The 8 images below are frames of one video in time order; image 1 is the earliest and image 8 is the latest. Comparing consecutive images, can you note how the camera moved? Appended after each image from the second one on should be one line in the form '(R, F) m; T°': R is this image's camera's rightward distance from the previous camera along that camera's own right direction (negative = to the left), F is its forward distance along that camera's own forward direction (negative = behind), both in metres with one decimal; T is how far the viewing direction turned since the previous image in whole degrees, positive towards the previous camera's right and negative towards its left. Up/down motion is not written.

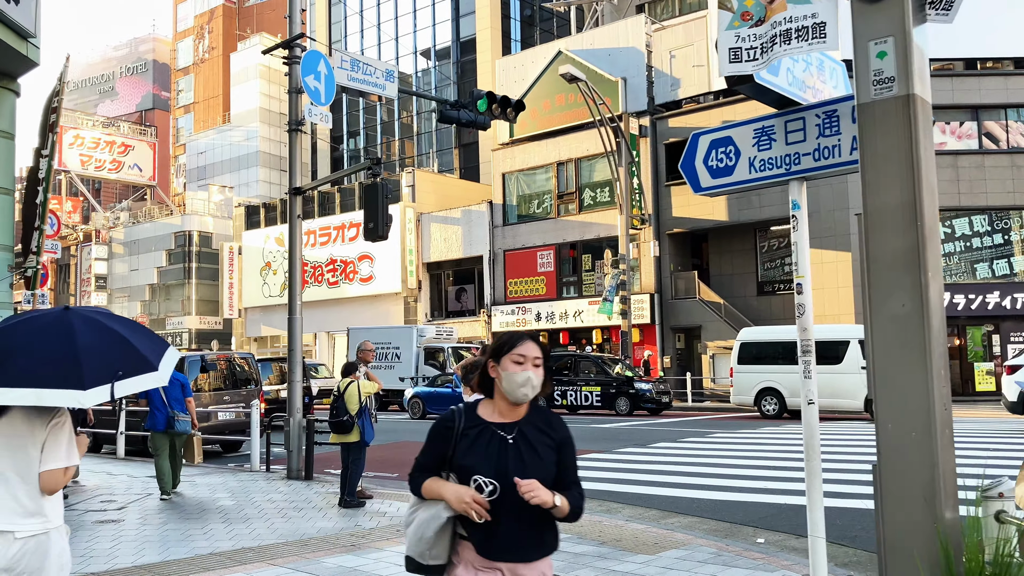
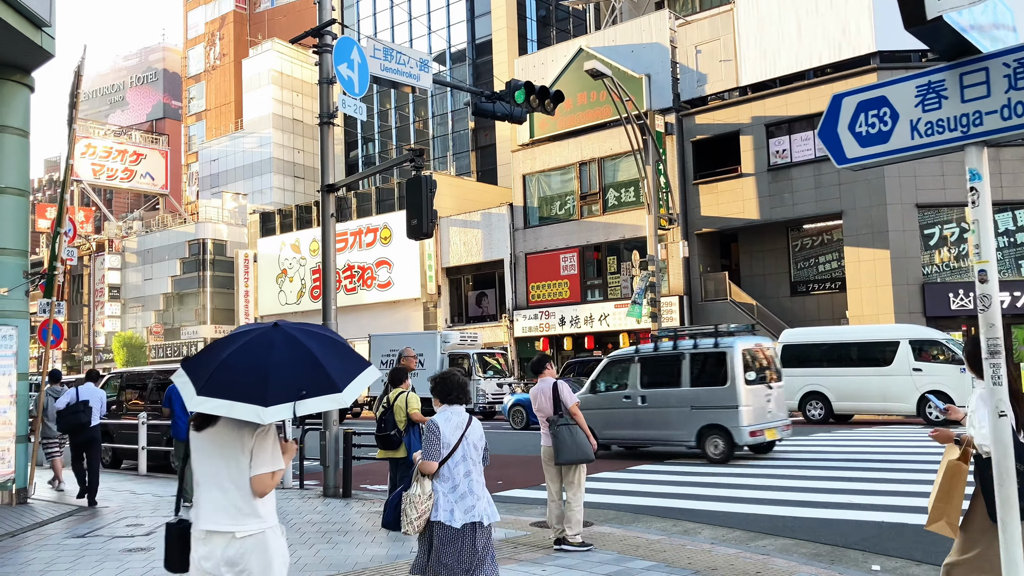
(-0.5, +0.8) m; -1°
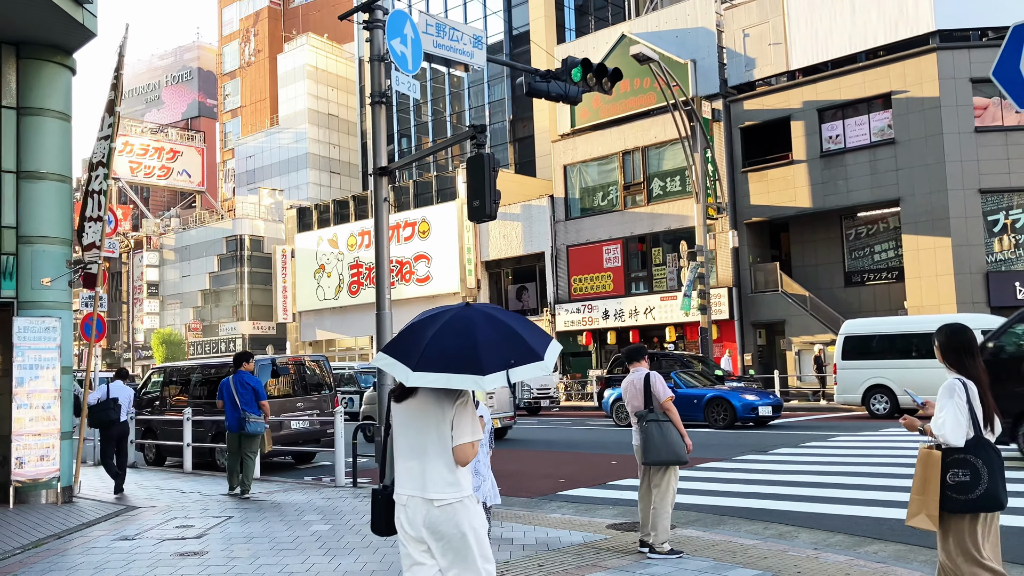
(-0.4, +0.6) m; -2°
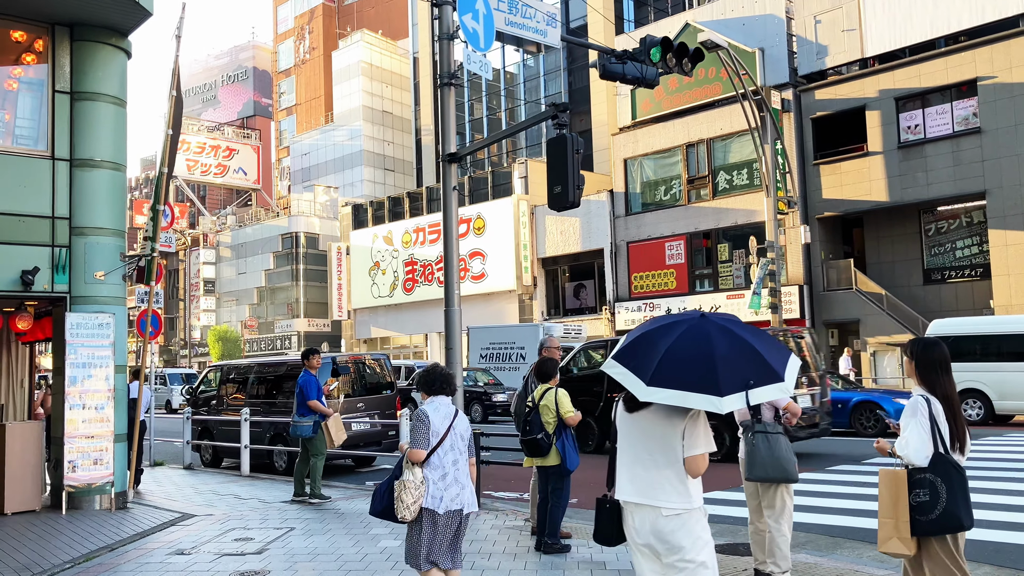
(-0.3, +0.8) m; -3°
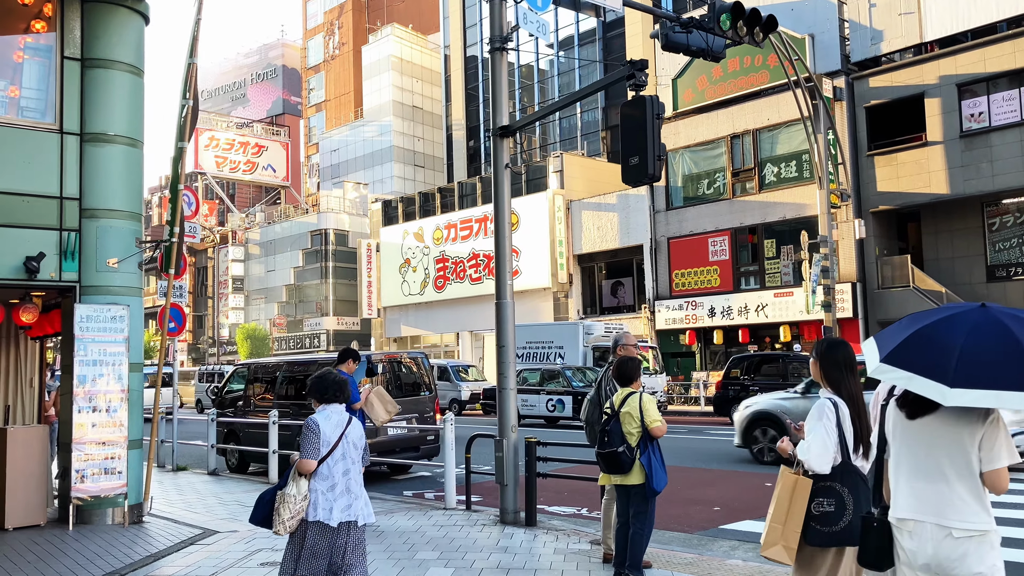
(-0.3, +1.1) m; -2°
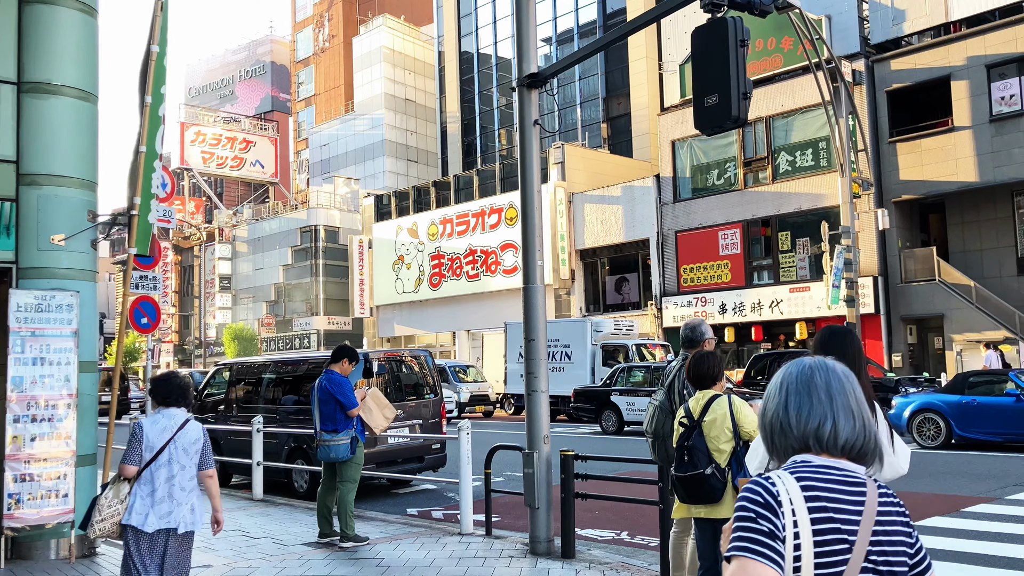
(-0.3, +1.4) m; +1°
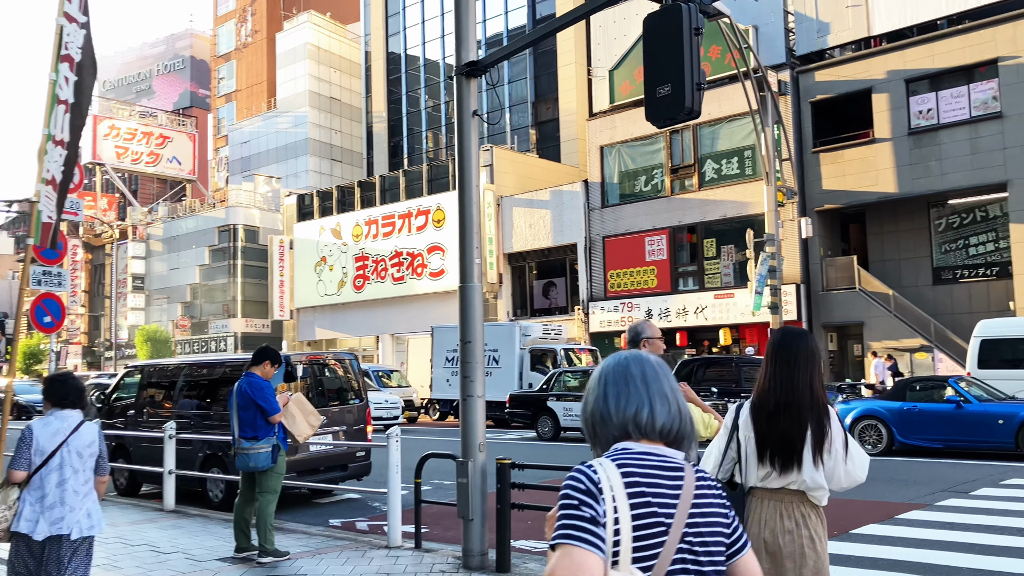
(-0.1, +0.4) m; +5°
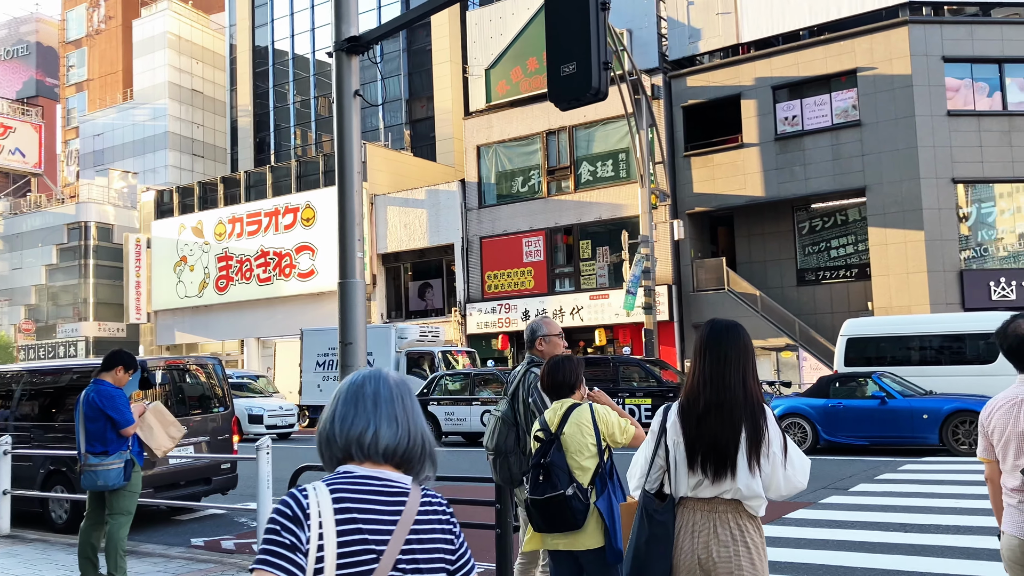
(-0.1, +0.5) m; +8°
